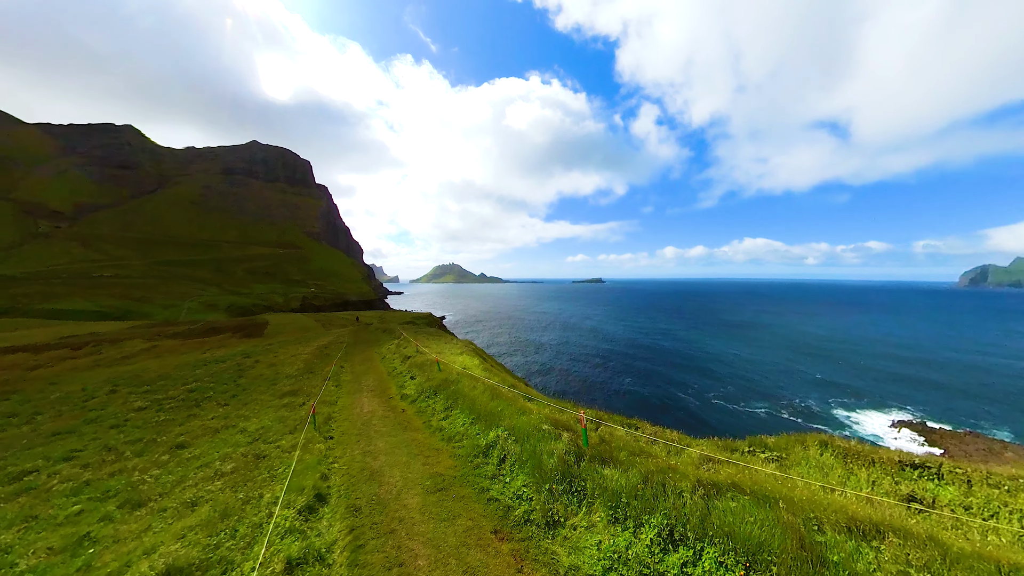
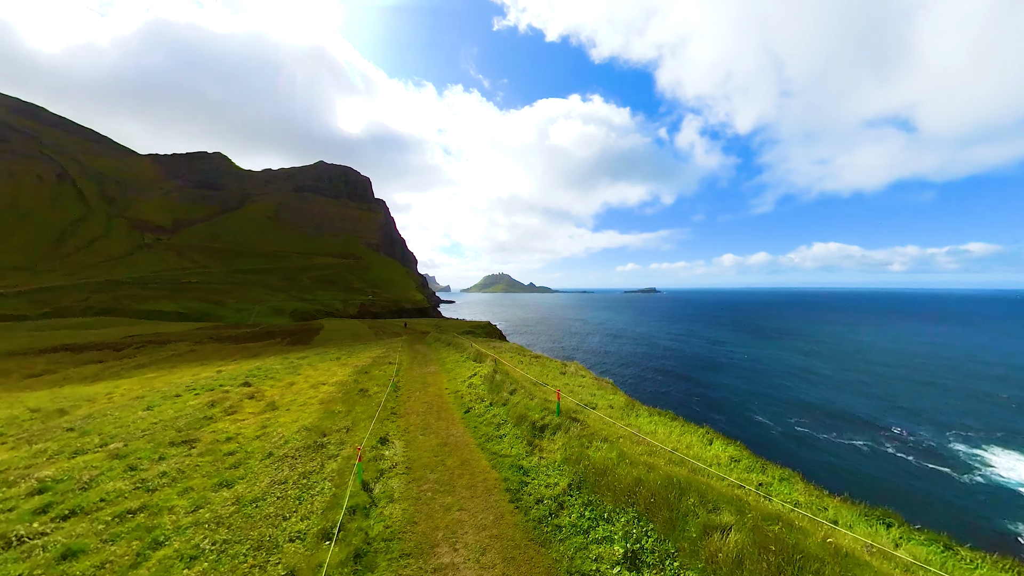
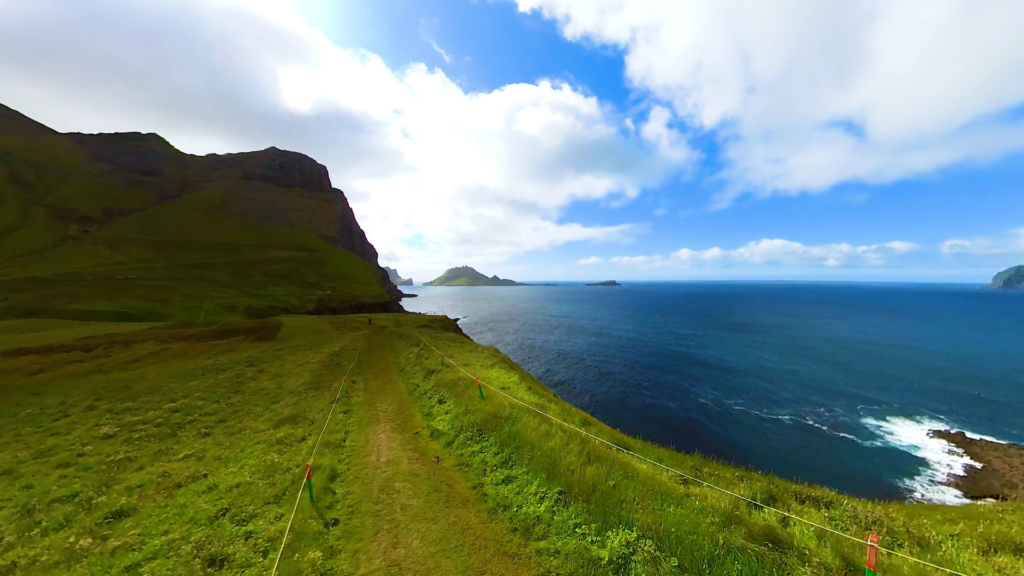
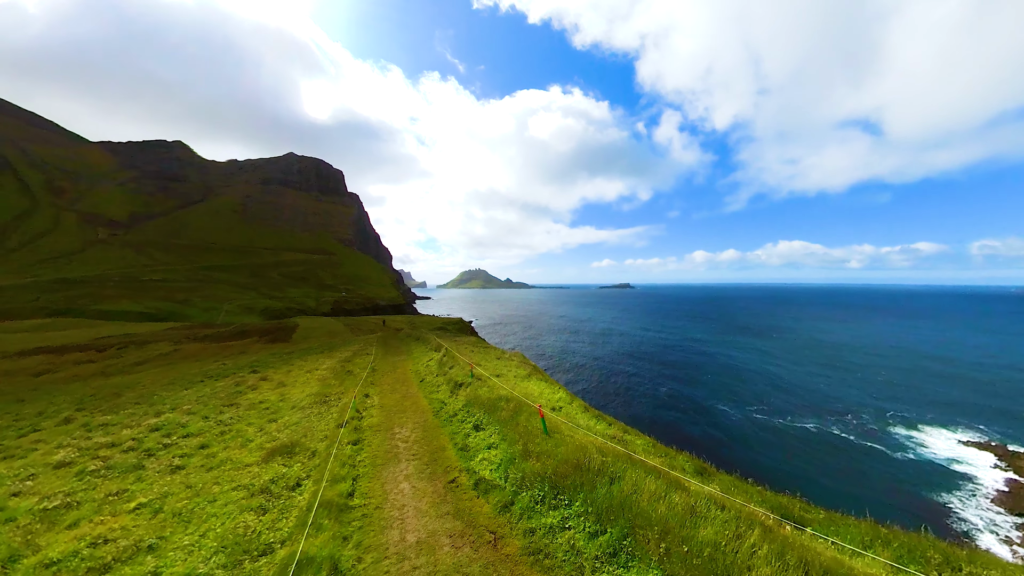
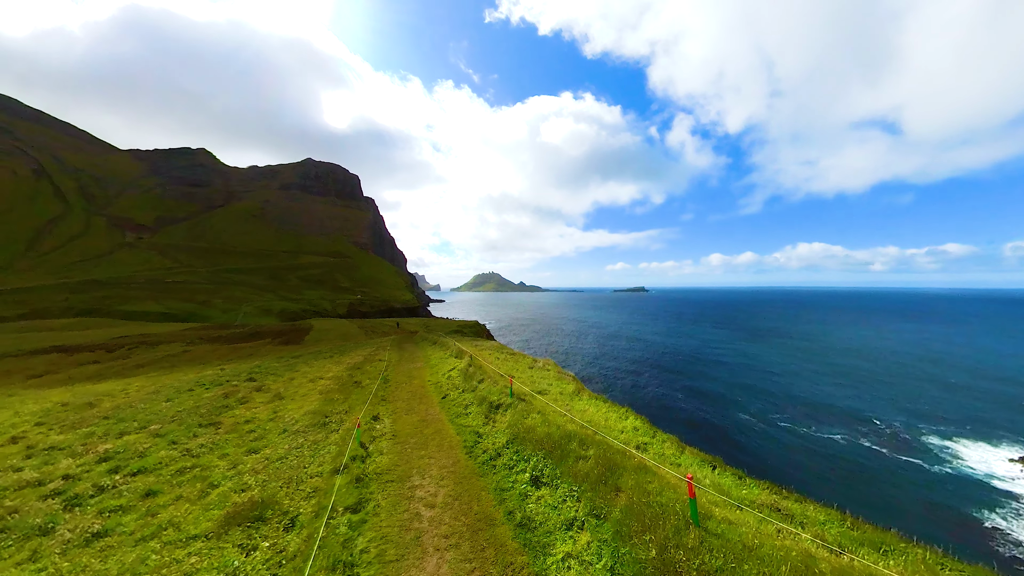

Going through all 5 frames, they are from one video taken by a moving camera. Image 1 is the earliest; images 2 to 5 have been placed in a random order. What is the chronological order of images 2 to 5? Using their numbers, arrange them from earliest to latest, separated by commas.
3, 4, 5, 2
